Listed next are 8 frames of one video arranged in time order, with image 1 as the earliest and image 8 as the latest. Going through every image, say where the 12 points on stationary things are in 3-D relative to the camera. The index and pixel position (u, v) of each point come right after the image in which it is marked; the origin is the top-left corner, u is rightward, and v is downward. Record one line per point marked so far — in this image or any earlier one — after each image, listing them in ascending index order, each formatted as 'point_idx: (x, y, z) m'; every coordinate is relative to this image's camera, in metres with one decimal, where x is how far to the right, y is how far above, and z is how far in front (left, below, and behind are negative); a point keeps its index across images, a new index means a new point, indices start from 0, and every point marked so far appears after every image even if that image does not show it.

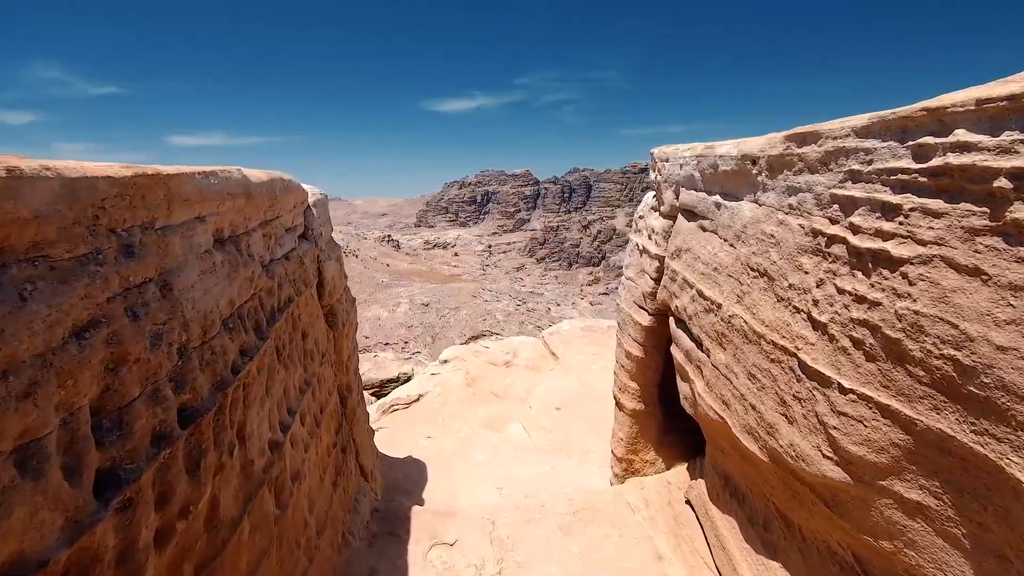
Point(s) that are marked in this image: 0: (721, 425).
0: (+1.3, -0.9, +3.0) m
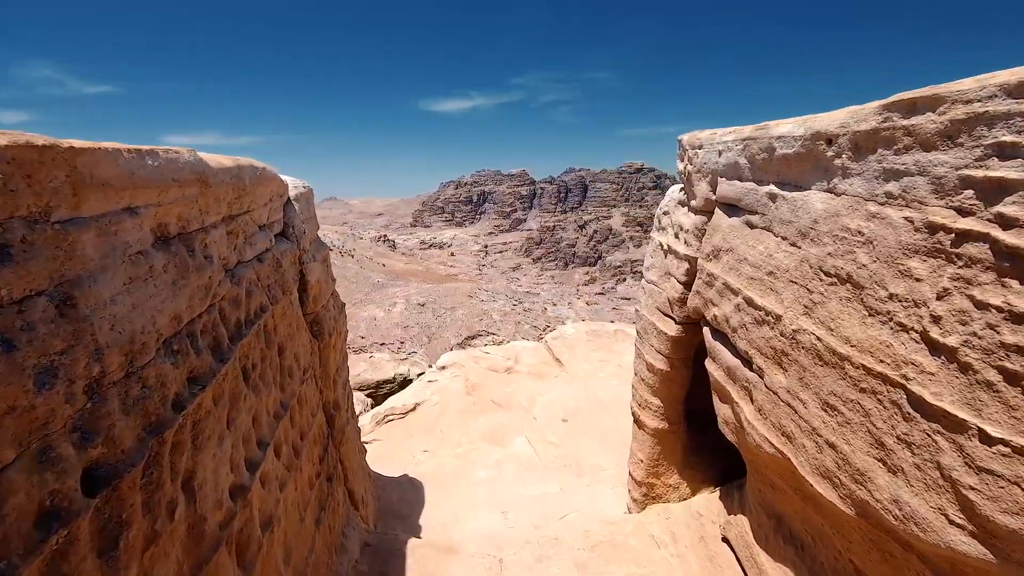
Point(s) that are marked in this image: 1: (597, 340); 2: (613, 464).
0: (+1.4, -0.9, +2.5) m
1: (+1.6, -1.0, +8.9) m
2: (+1.2, -2.1, +5.7) m
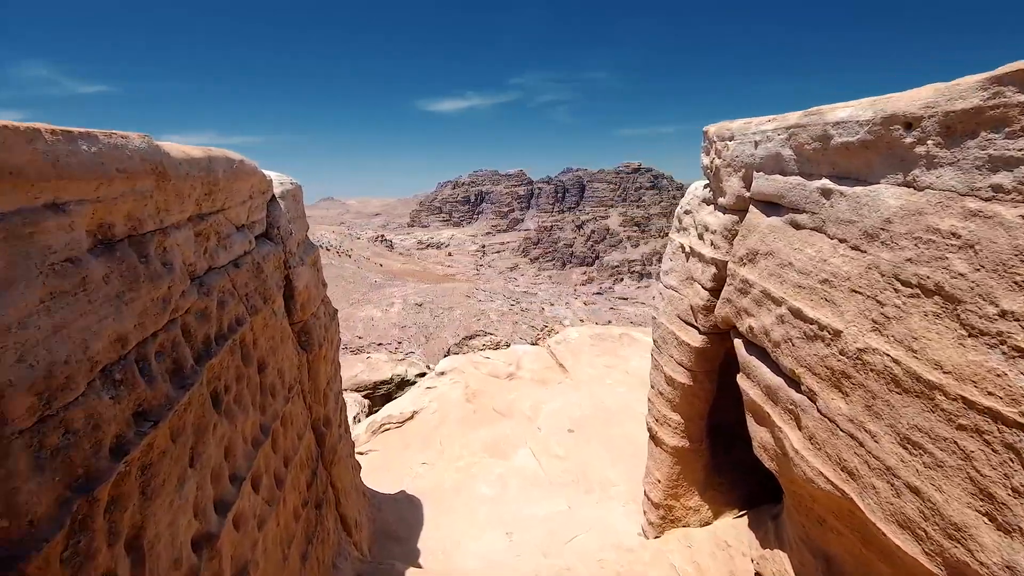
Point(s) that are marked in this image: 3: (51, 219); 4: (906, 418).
0: (+1.5, -1.0, +2.1) m
1: (+1.7, -1.0, +8.6) m
2: (+1.3, -2.2, +5.4) m
3: (-1.3, +0.2, +1.3) m
4: (+1.4, -0.5, +1.7) m
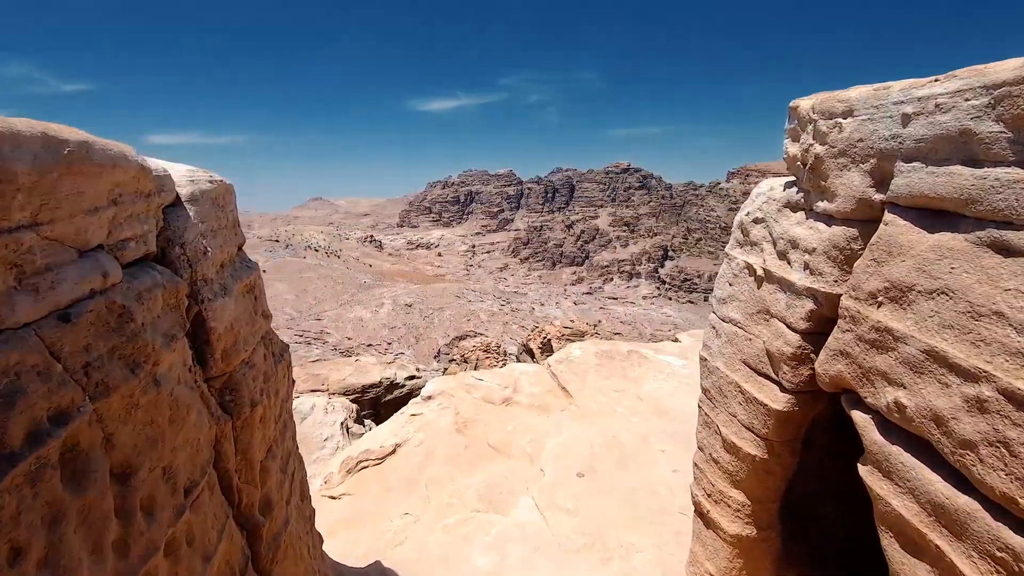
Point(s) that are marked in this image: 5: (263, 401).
0: (+1.5, -1.2, +1.2) m
1: (+1.6, -1.2, +7.6) m
2: (+1.3, -2.4, +4.4) m
3: (-1.2, 0.0, +0.3) m
4: (+1.5, -0.7, +0.8) m
5: (-1.5, -0.7, +2.8) m
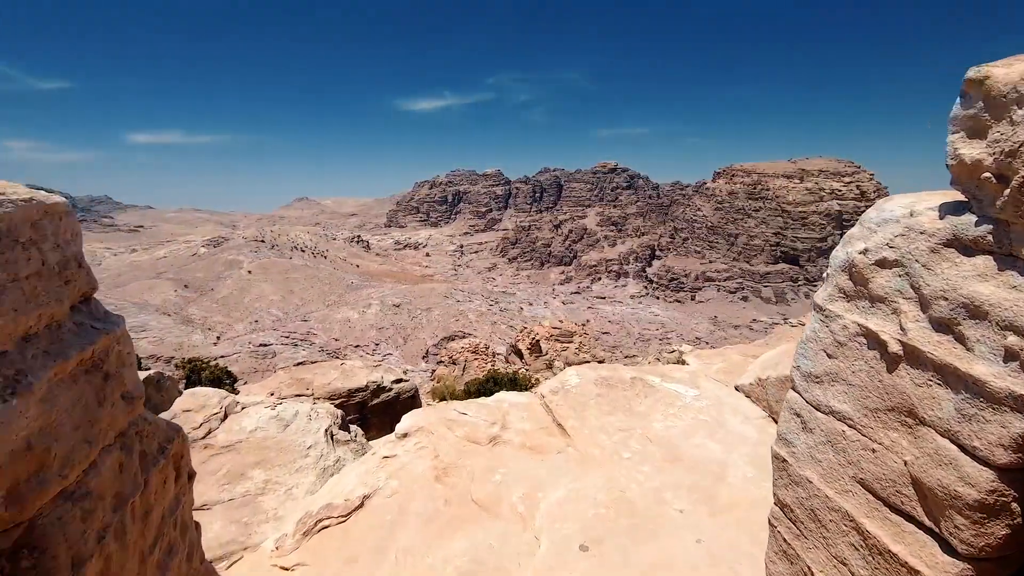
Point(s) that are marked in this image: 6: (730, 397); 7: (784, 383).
0: (+1.5, -1.4, +0.2) m
1: (+1.4, -1.5, +6.7) m
2: (+1.2, -2.7, +3.4) m
3: (-1.2, -0.3, -0.7) m
4: (+1.5, -1.0, -0.2) m
5: (-1.6, -1.0, +1.8) m
6: (+3.0, -1.5, +6.4) m
7: (+3.4, -1.2, +5.9) m
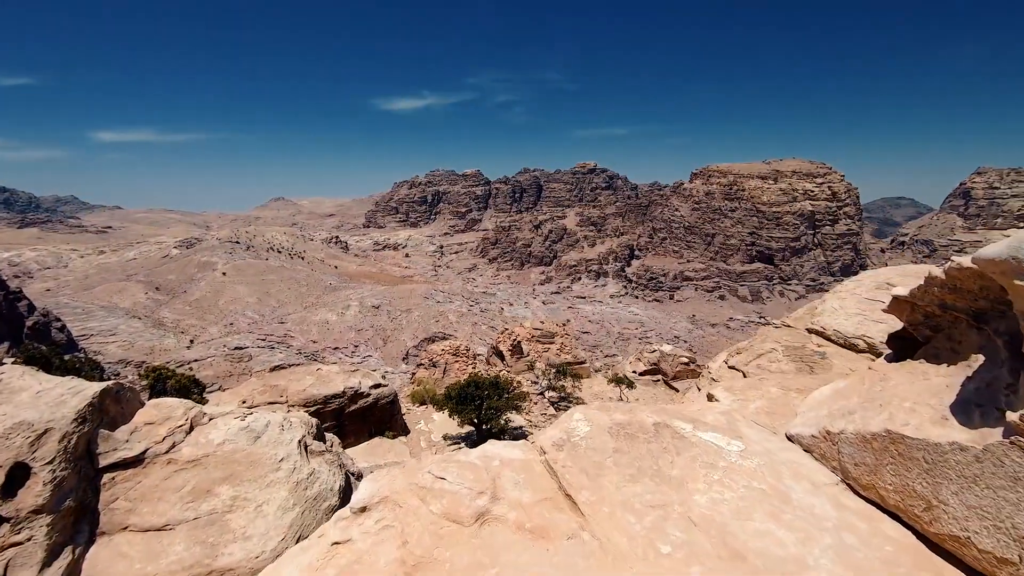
0: (+1.7, -1.7, -1.3) m
1: (+1.3, -1.8, +5.2) m
2: (+1.3, -2.9, +1.9) m
3: (-1.0, -0.6, -2.3) m
4: (+1.7, -1.2, -1.7) m
5: (-1.4, -1.3, +0.1) m
6: (+2.9, -1.8, +5.0) m
7: (+3.4, -1.5, +4.4) m
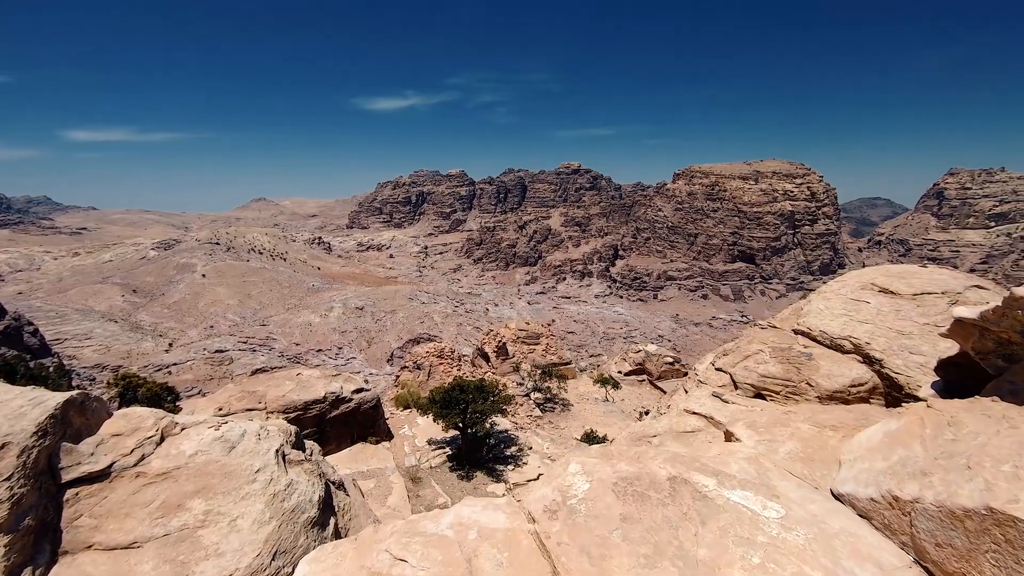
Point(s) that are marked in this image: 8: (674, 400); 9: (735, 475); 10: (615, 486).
0: (+1.7, -1.9, -2.4) m
1: (+1.2, -2.0, +4.1) m
2: (+1.2, -3.2, +0.8) m
3: (-1.0, -0.8, -3.5) m
4: (+1.8, -1.4, -2.8) m
5: (-1.4, -1.5, -1.0) m
6: (+2.8, -2.0, +4.0) m
7: (+3.2, -1.7, +3.4) m
8: (+4.4, -3.0, +13.2) m
9: (+2.2, -1.8, +4.6) m
10: (+1.0, -1.9, +4.4) m
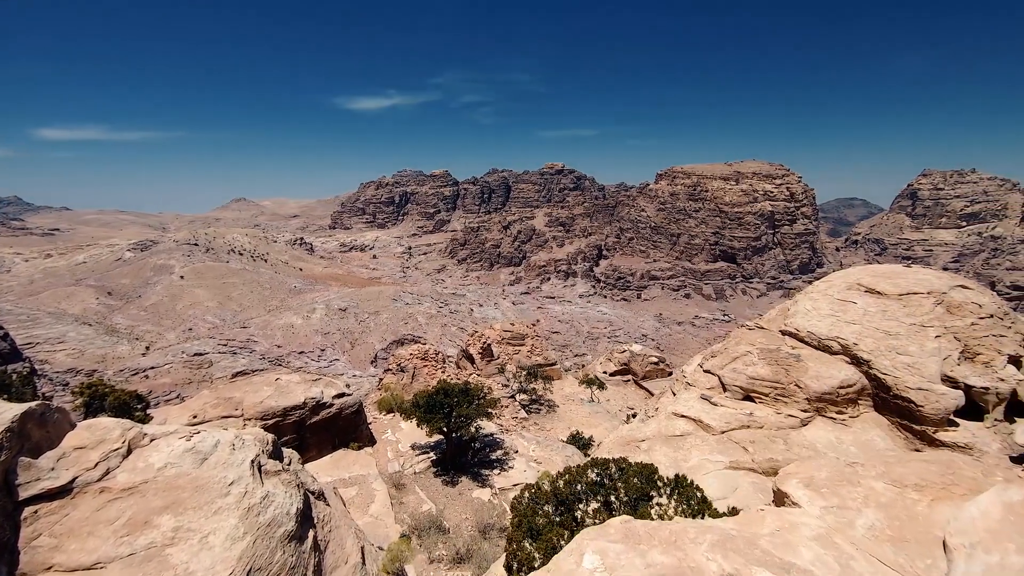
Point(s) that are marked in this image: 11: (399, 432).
0: (+1.9, -2.1, -3.6) m
1: (+1.1, -2.2, +2.8) m
2: (+1.3, -3.4, -0.4) m
3: (-0.7, -1.0, -4.8) m
4: (+2.0, -1.6, -4.0) m
5: (-1.3, -1.7, -2.4) m
6: (+2.7, -2.2, +2.8) m
7: (+3.2, -1.8, +2.2) m
8: (+4.1, -3.1, +12.1) m
9: (+2.1, -2.0, +3.4) m
10: (+1.0, -2.1, +3.2) m
11: (-4.8, -6.4, +19.2) m
